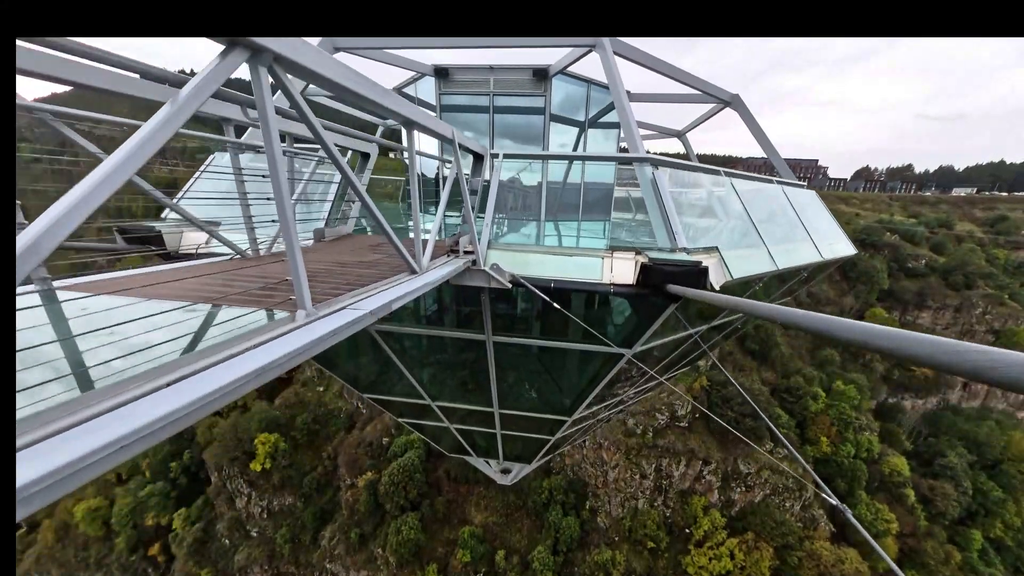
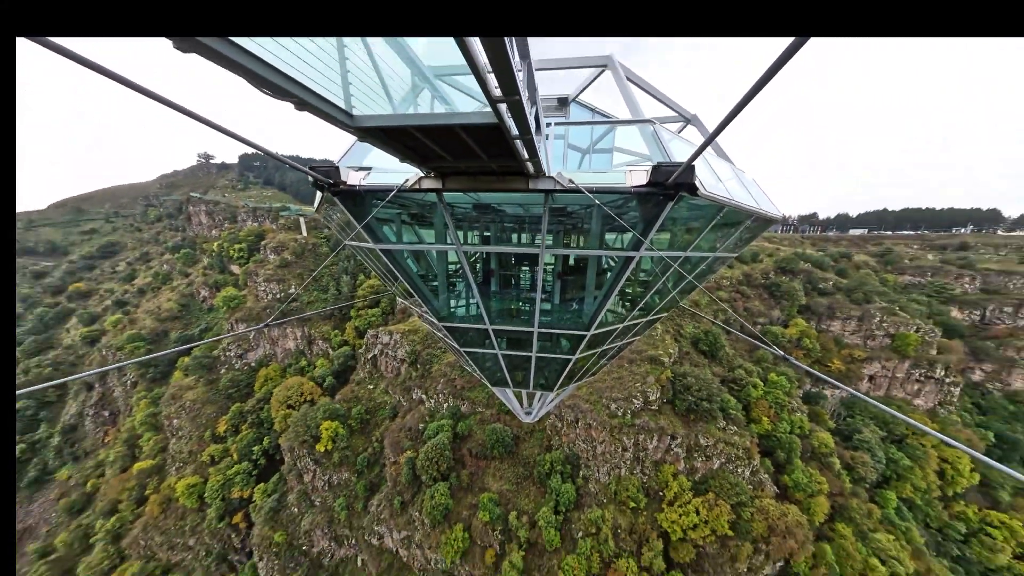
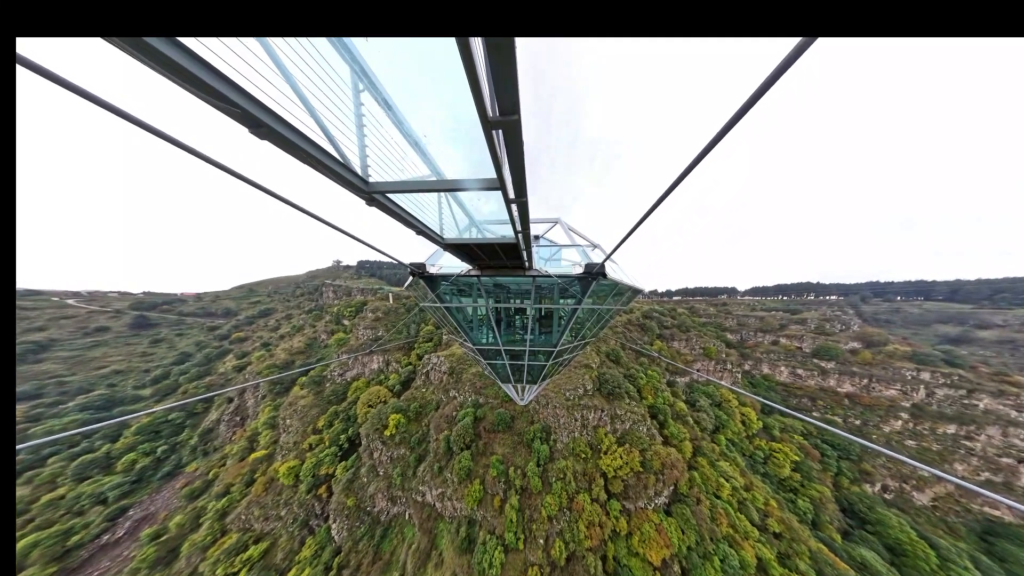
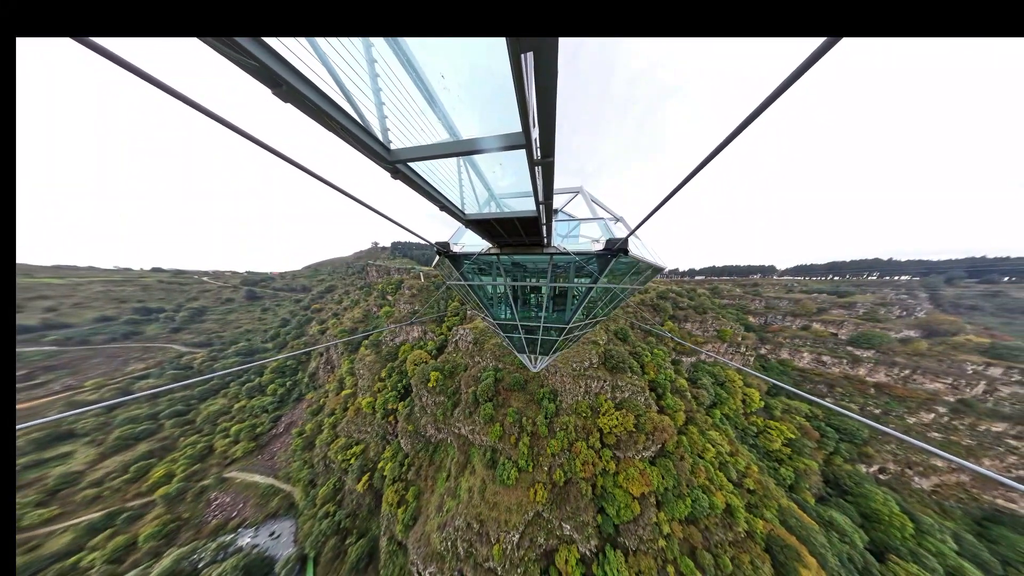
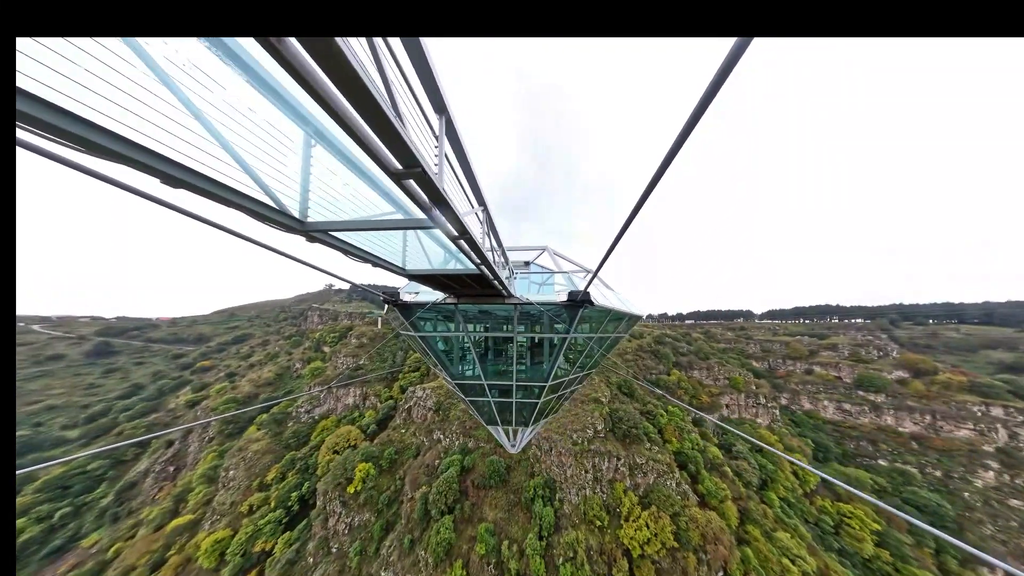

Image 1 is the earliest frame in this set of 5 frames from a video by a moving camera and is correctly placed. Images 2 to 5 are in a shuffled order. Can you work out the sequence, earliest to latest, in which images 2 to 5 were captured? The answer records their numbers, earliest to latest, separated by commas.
2, 4, 3, 5
